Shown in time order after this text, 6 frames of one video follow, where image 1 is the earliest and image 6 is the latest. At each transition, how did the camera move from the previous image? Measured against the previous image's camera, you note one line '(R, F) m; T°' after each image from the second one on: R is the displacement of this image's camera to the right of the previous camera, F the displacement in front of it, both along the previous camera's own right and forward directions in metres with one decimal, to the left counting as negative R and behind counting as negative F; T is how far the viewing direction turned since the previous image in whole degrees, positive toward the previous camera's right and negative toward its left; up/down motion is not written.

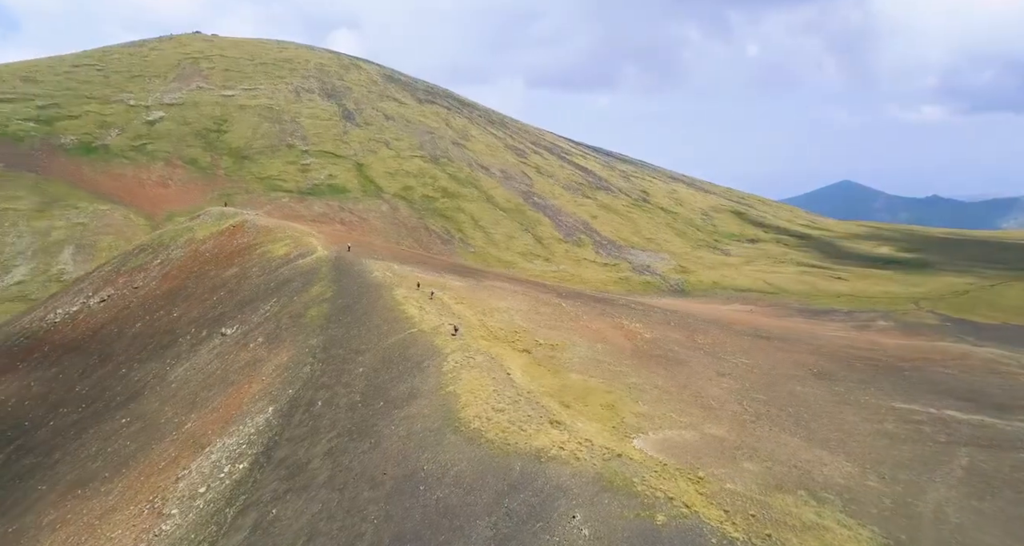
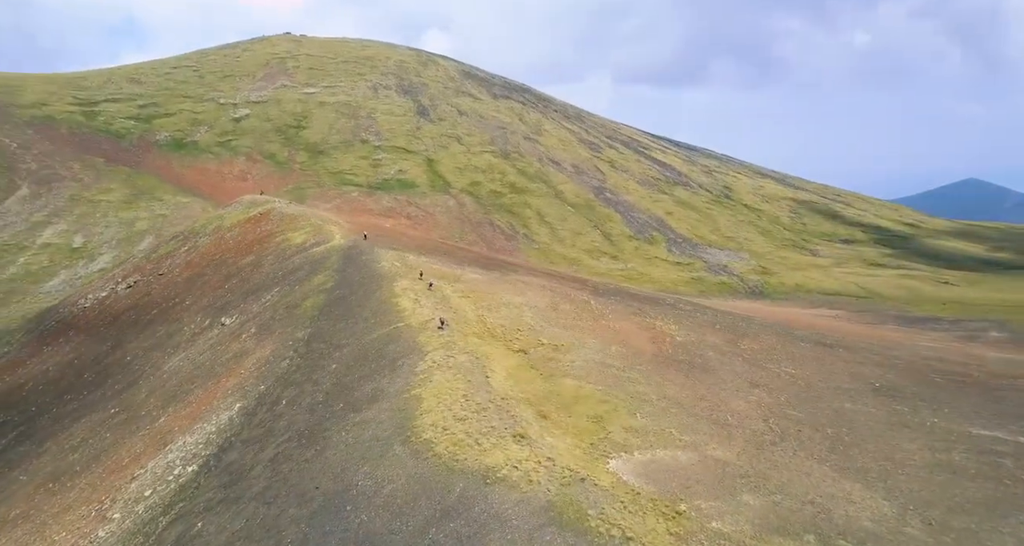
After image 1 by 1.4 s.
(+3.2, +2.7) m; -7°
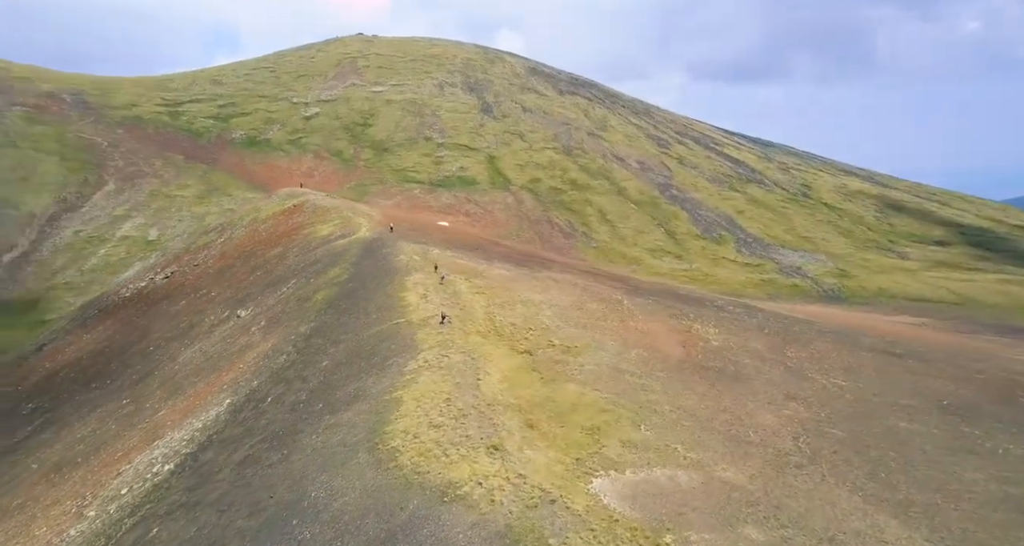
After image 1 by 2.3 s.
(+2.3, +1.7) m; -6°
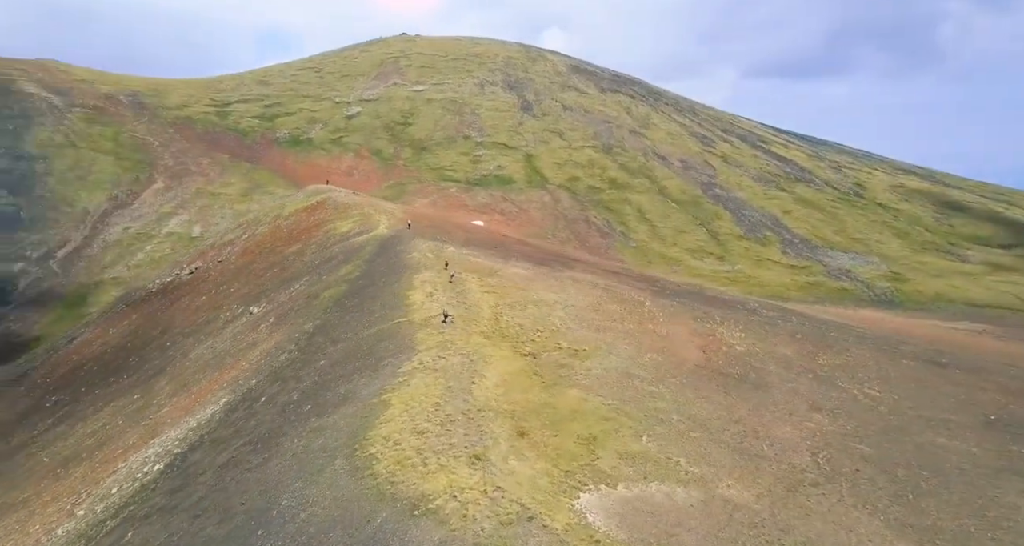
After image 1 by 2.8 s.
(+1.3, +0.9) m; -4°
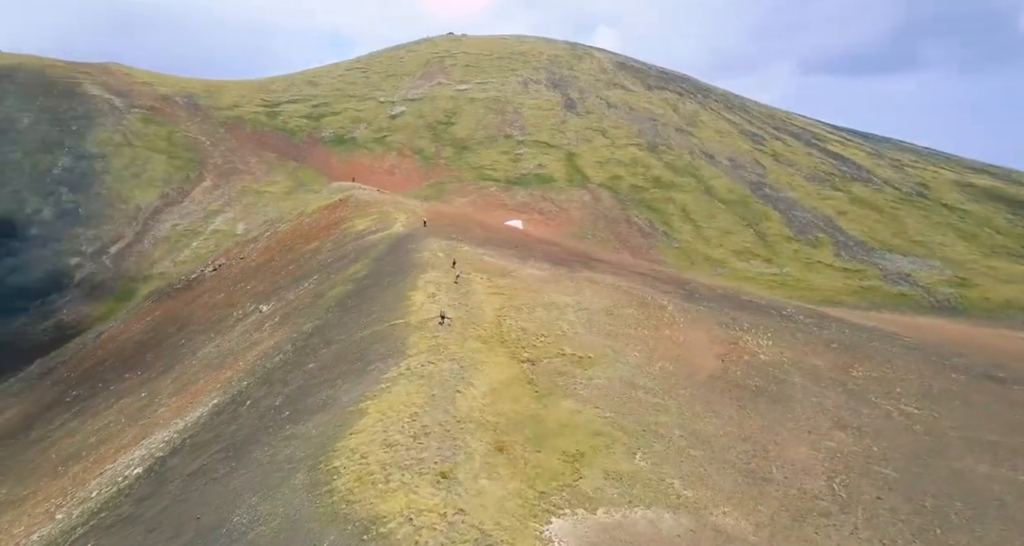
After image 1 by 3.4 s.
(+1.6, +1.1) m; -4°
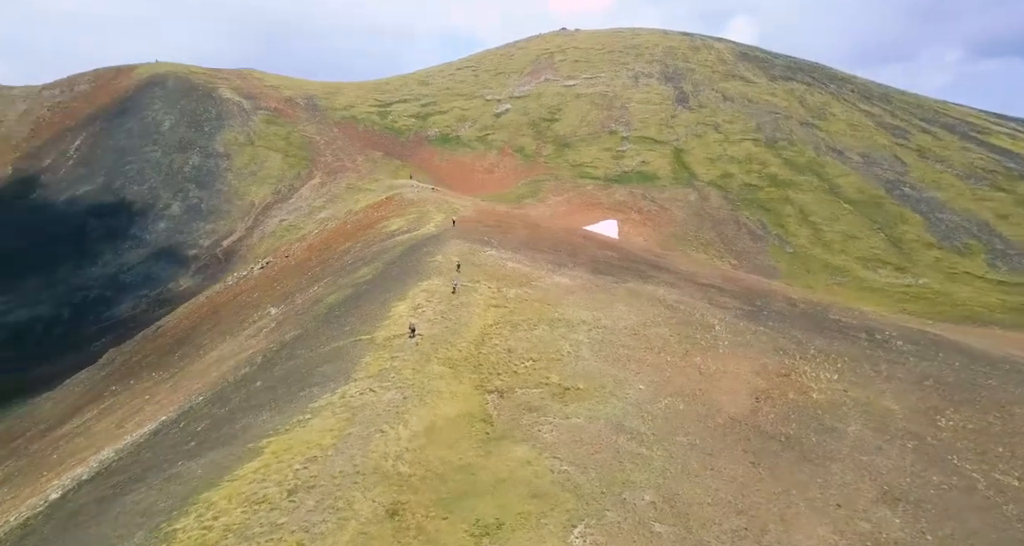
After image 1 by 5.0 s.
(+4.3, +3.2) m; -10°
